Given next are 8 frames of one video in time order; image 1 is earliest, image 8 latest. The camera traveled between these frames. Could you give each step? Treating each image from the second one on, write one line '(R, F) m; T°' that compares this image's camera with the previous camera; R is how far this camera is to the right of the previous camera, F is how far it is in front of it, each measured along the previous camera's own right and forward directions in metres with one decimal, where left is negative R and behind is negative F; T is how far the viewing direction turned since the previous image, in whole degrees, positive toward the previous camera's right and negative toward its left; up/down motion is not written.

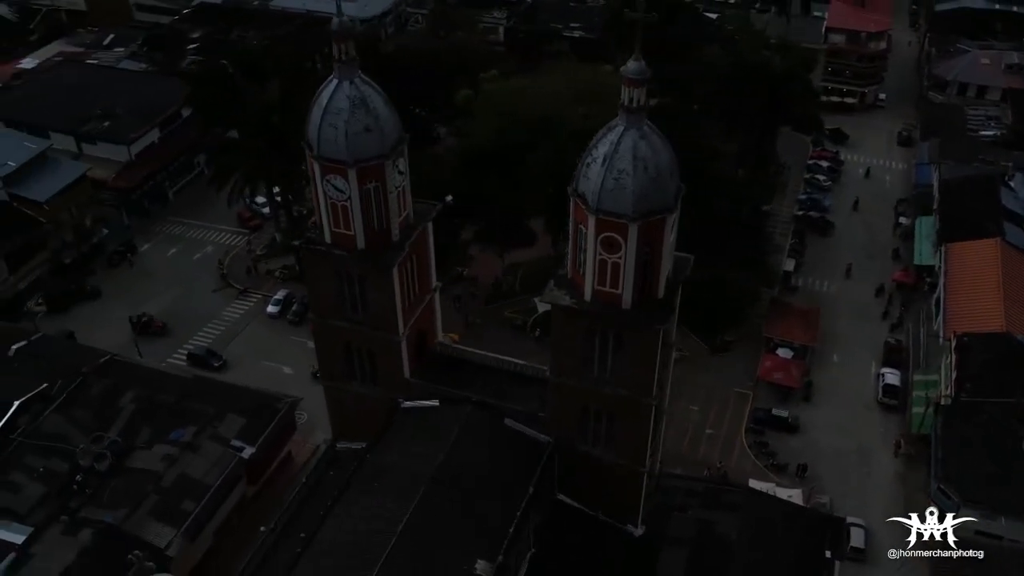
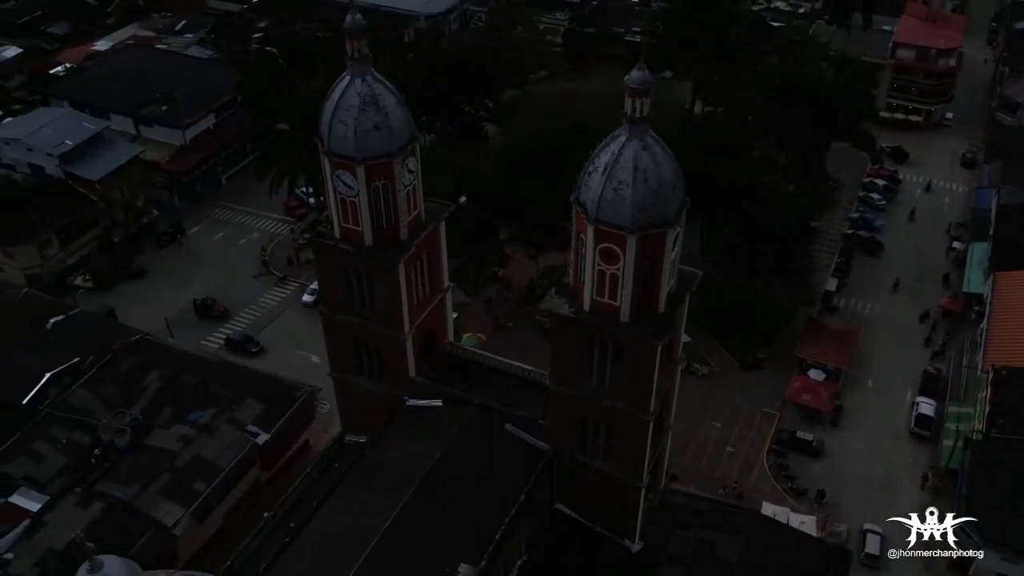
(+2.0, +0.2) m; -4°
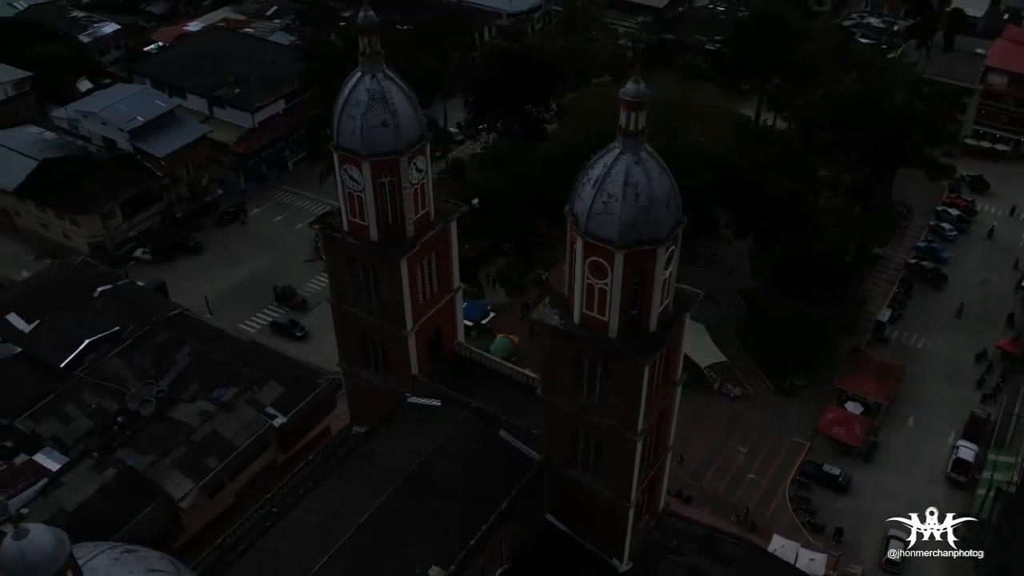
(+2.9, +0.4) m; -6°
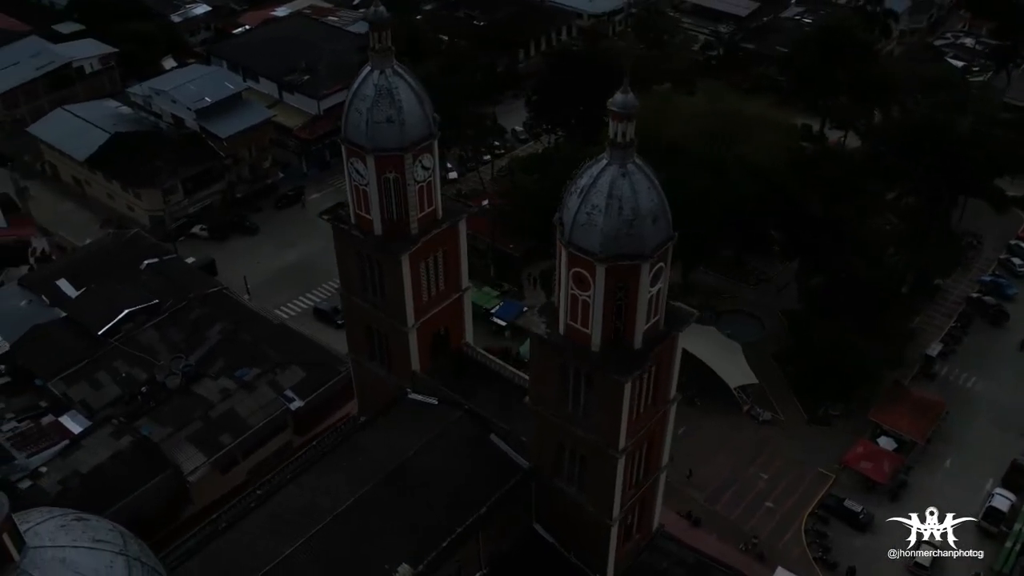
(+2.9, +0.4) m; -6°
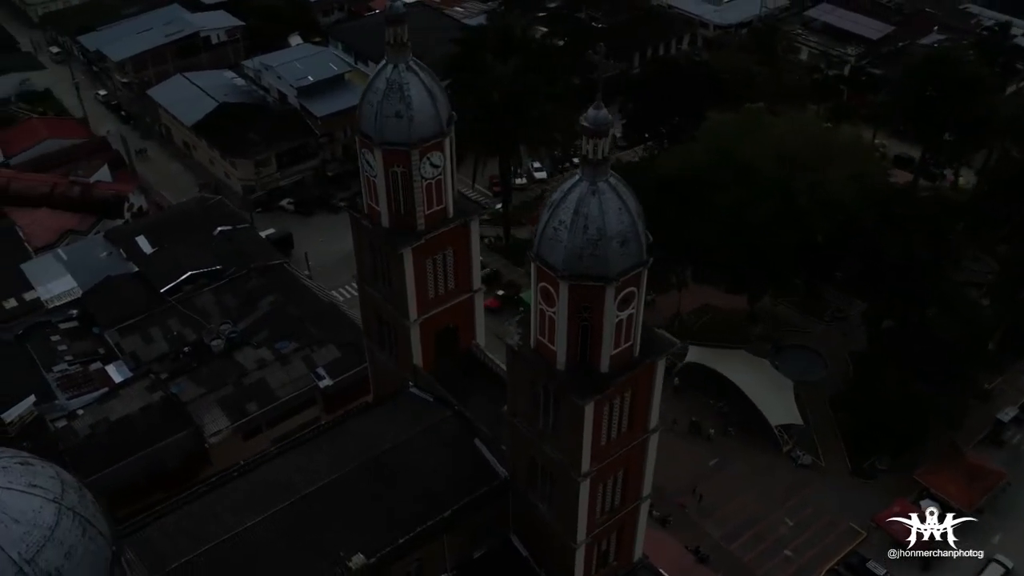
(+4.5, +0.7) m; -9°
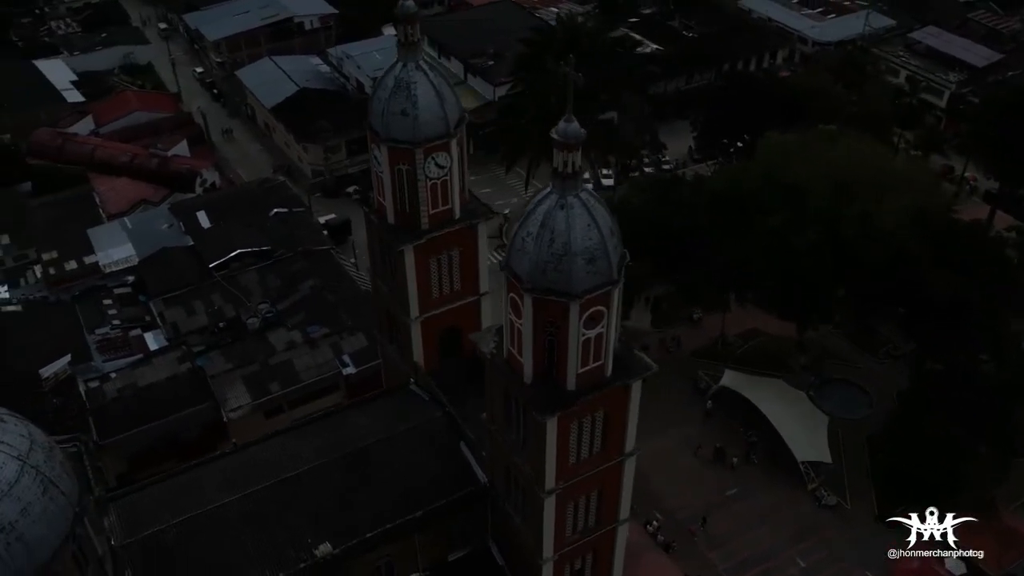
(+3.5, +0.5) m; -7°
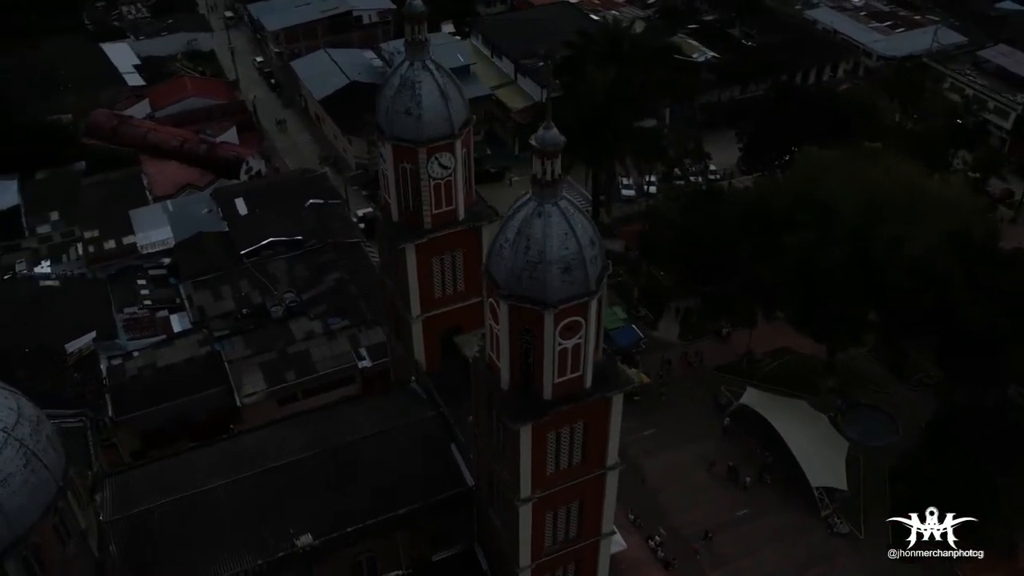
(+2.2, +0.3) m; -4°
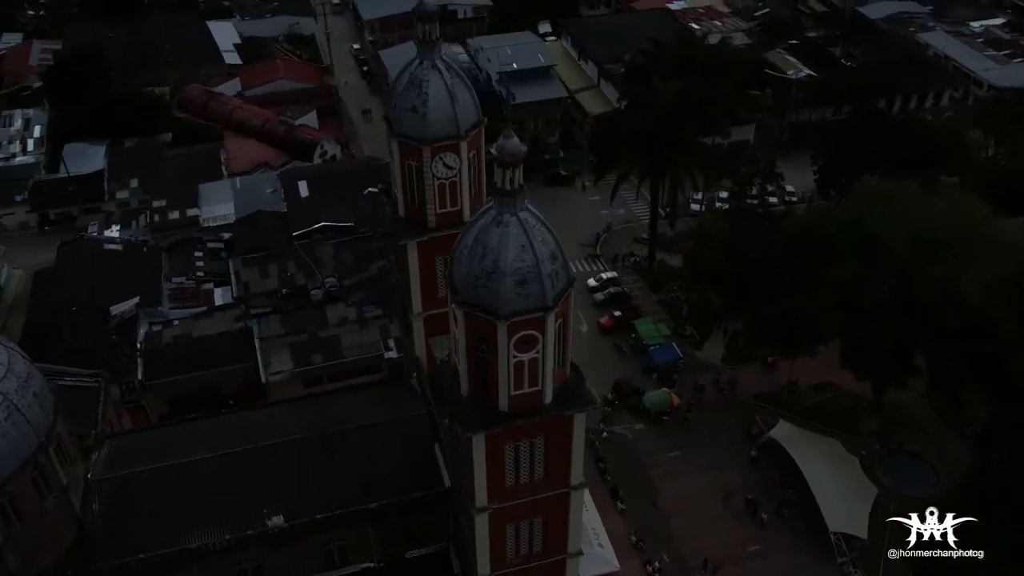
(+3.7, +0.5) m; -7°
